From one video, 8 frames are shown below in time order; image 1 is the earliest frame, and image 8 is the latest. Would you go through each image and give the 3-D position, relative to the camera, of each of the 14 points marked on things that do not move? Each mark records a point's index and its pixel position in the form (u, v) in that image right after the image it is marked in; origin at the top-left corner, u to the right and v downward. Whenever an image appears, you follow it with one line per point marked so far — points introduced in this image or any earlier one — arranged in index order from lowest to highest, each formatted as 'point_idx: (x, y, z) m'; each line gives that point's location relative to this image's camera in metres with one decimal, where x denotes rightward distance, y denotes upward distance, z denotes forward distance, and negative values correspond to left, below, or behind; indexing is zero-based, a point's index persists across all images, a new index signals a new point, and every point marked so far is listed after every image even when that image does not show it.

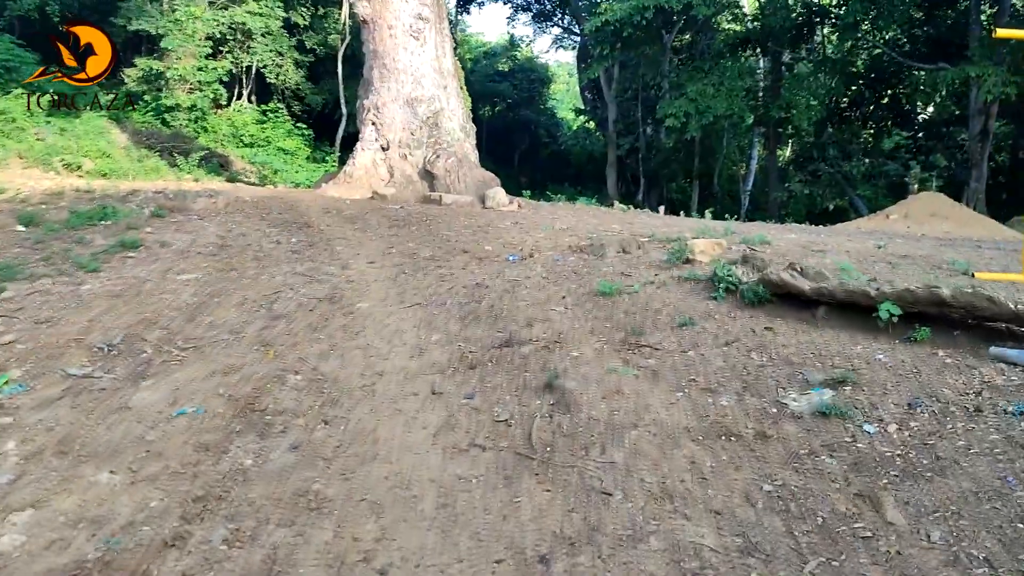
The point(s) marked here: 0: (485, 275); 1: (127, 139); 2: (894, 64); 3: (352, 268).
0: (-0.1, +0.1, +5.1) m
1: (-7.0, +2.7, +15.3) m
2: (+8.0, +4.7, +17.5) m
3: (-1.1, +0.1, +5.7) m
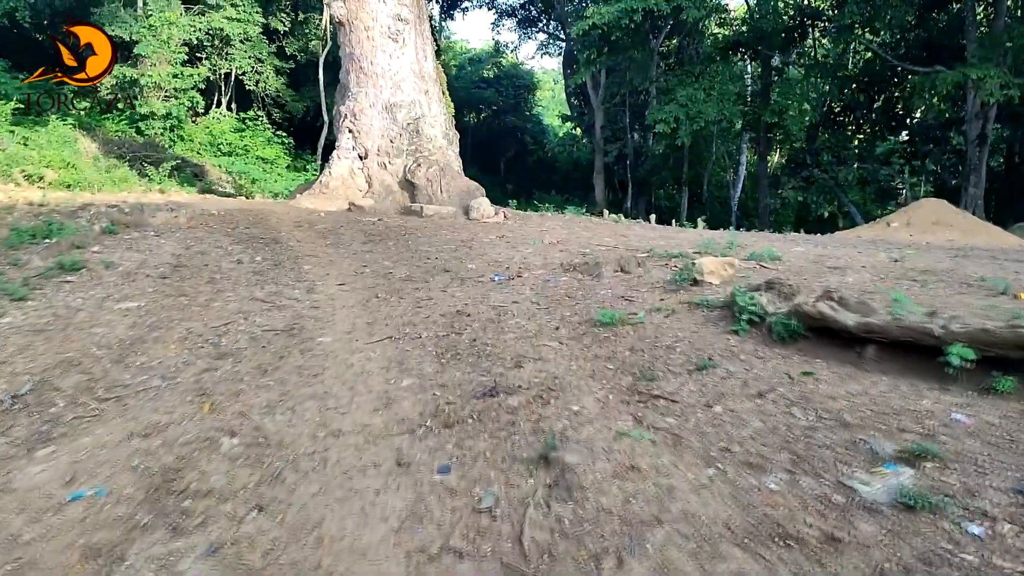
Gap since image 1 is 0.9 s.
0: (-0.2, -0.1, +4.5) m
1: (-7.3, +2.4, +14.6) m
2: (+7.7, +4.5, +17.1) m
3: (-1.2, 0.0, +5.1) m
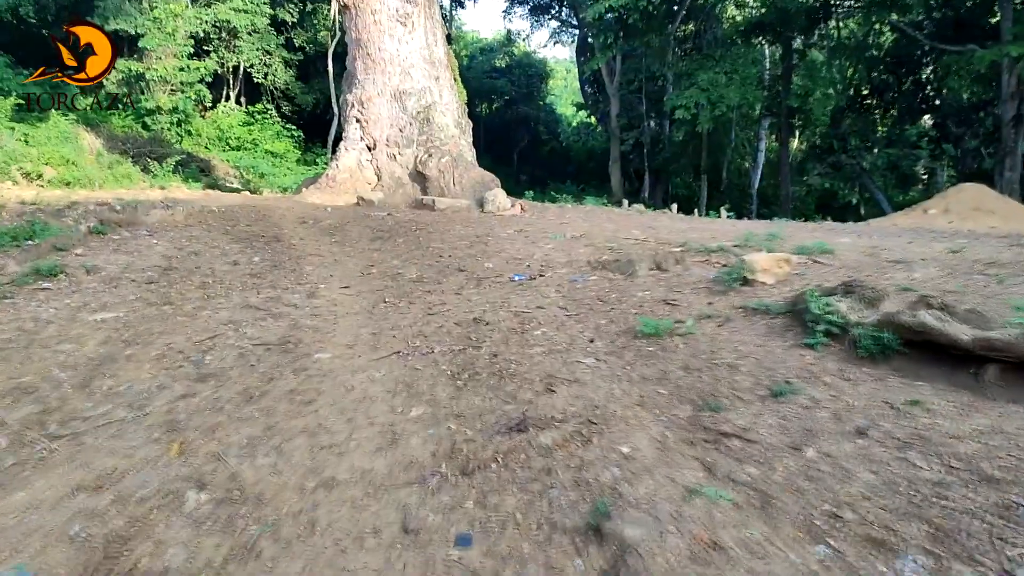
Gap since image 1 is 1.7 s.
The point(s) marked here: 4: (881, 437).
0: (-0.1, -0.1, +4.0) m
1: (-7.0, +2.4, +14.2) m
2: (+8.0, +4.7, +16.4) m
3: (-1.0, 0.0, +4.6) m
4: (+0.9, -0.4, +2.0) m
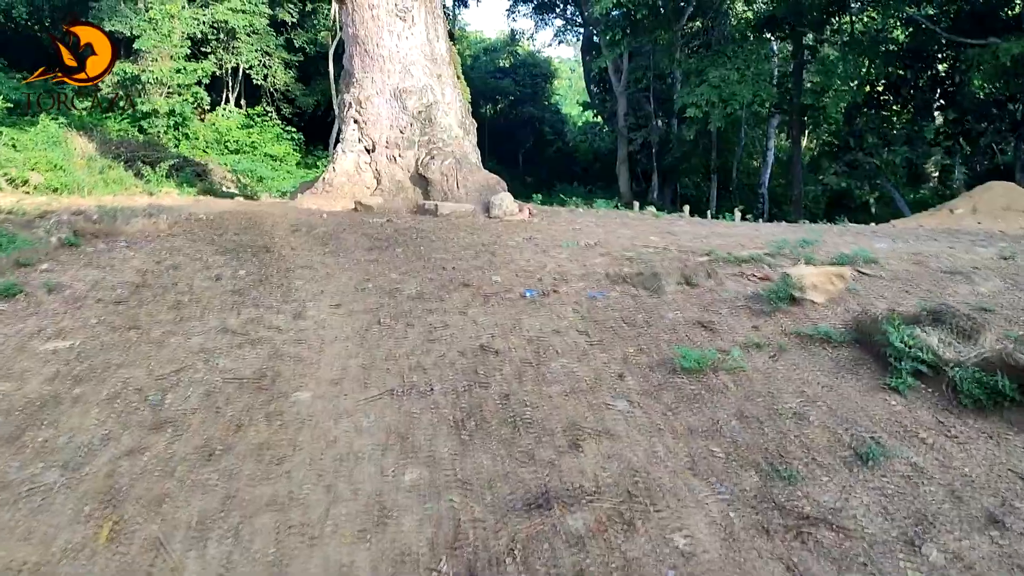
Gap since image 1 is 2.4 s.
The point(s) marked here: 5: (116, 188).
0: (-0.1, -0.2, +3.5) m
1: (-6.9, +2.3, +13.7) m
2: (+8.1, +4.7, +15.9) m
3: (-1.0, -0.1, +4.1) m
4: (+0.9, -0.4, +1.5) m
5: (-5.4, +1.4, +11.4) m
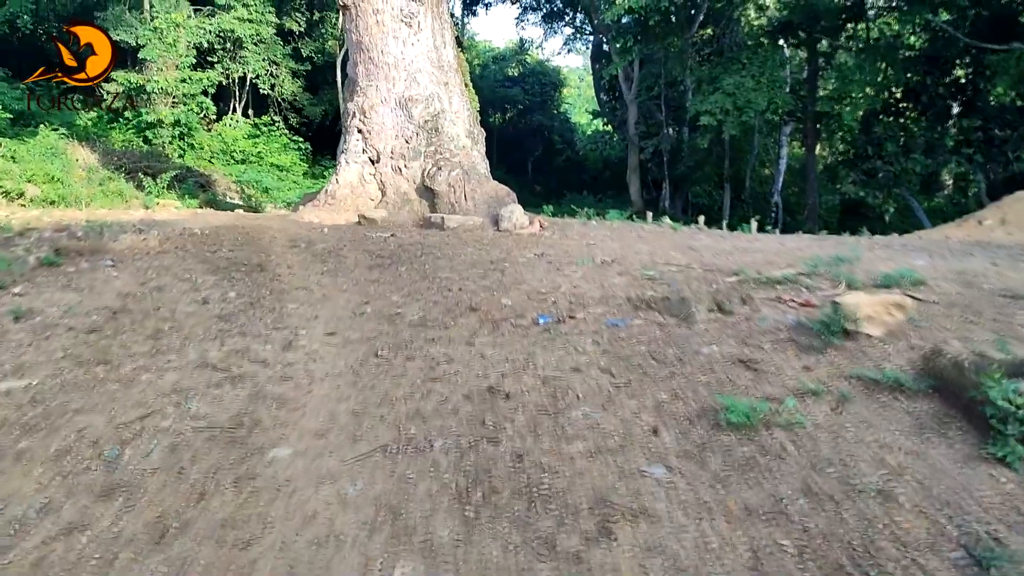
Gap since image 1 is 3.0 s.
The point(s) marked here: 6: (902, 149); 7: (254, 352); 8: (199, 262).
0: (0.0, -0.3, +3.1) m
1: (-6.8, +2.1, +13.4) m
2: (+8.2, +4.4, +15.4) m
3: (-0.9, -0.3, +3.7) m
4: (+1.0, -0.5, +1.1) m
5: (-5.3, +1.2, +11.1) m
6: (+7.8, +2.8, +16.6) m
7: (-1.1, -0.3, +3.6) m
8: (-2.2, +0.2, +5.8) m
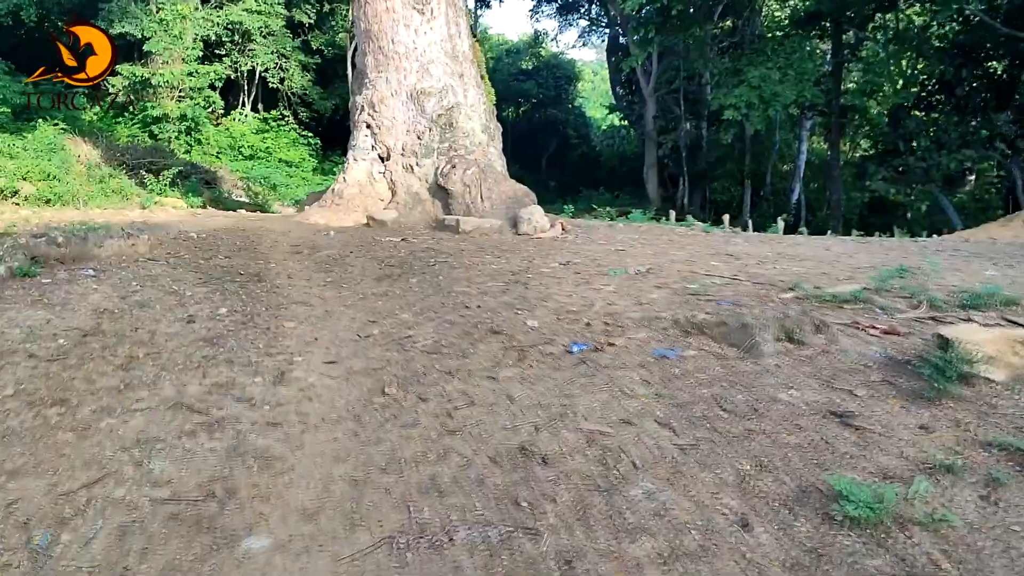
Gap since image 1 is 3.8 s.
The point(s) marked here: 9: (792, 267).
0: (+0.1, -0.4, +2.5) m
1: (-6.5, +2.1, +12.9) m
2: (+8.5, +4.4, +14.7) m
3: (-0.8, -0.3, +3.2) m
4: (+1.0, -0.6, +0.6) m
5: (-5.1, +1.1, +10.6) m
6: (+8.1, +2.7, +16.0) m
7: (-1.0, -0.4, +3.1) m
8: (-2.0, +0.1, +5.2) m
9: (+1.7, +0.1, +5.1) m
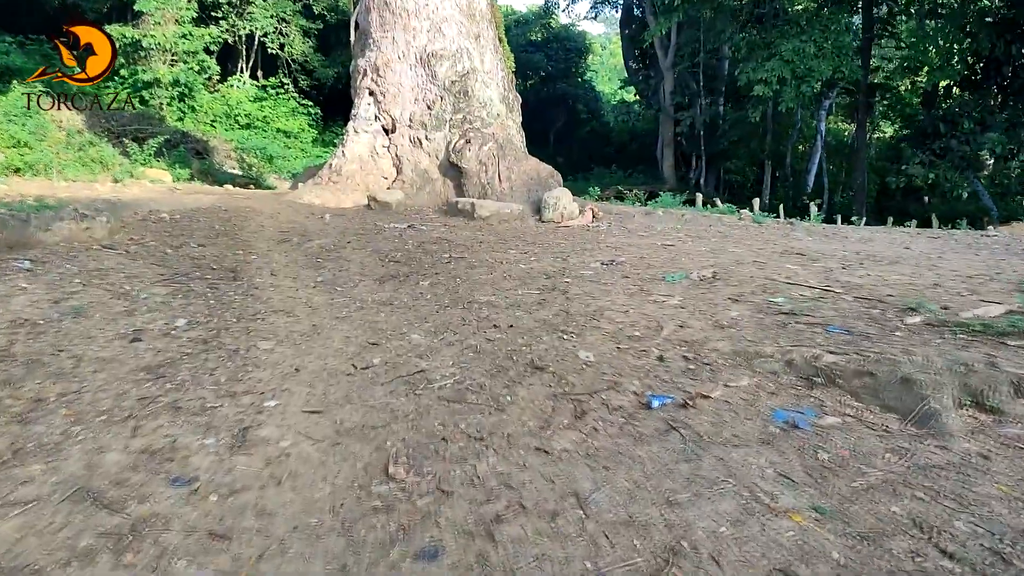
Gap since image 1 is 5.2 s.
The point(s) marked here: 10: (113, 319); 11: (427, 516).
0: (+0.2, -0.5, +1.6) m
1: (-6.3, +2.4, +11.9) m
2: (+8.8, +4.5, +13.6) m
3: (-0.7, -0.4, +2.2) m
4: (+1.2, -0.8, -0.4) m
5: (-4.9, +1.4, +9.6) m
6: (+8.3, +2.9, +14.9) m
7: (-0.9, -0.4, +2.1) m
8: (-1.8, +0.1, +4.3) m
9: (+1.9, +0.1, +4.1) m
10: (-1.6, -0.1, +3.3) m
11: (-0.2, -0.5, +1.8) m
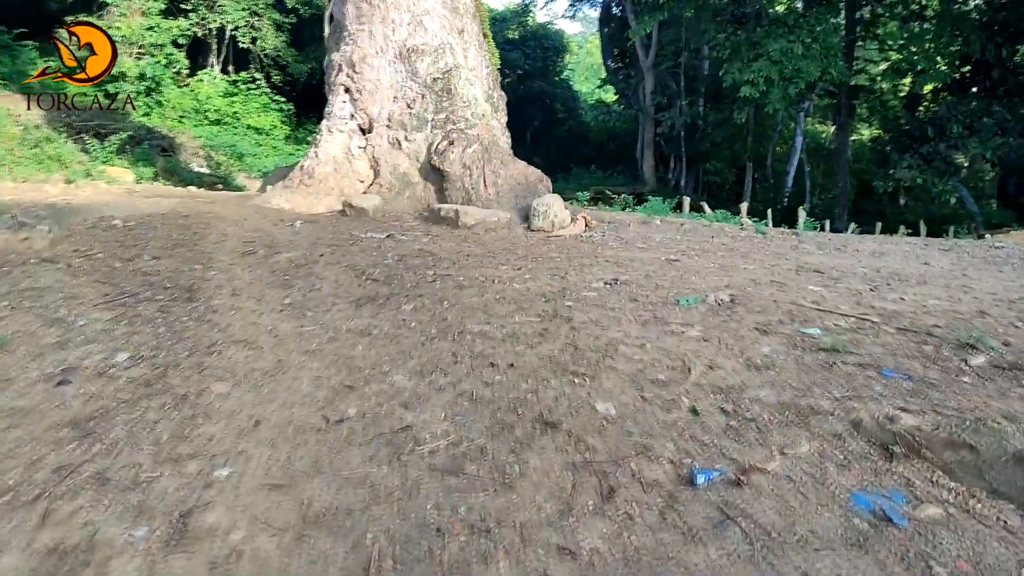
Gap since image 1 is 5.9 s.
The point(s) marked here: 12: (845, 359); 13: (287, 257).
0: (+0.3, -0.6, +1.1) m
1: (-6.5, +2.3, +11.3) m
2: (+8.5, +4.4, +13.4) m
3: (-0.6, -0.5, +1.7) m
4: (+1.3, -0.9, -0.8) m
5: (-5.0, +1.3, +9.0) m
6: (+8.0, +2.8, +14.7) m
7: (-0.8, -0.5, +1.6) m
8: (-1.9, 0.0, +3.8) m
9: (+1.8, 0.0, +3.7) m
10: (-1.6, -0.2, +2.8) m
11: (-0.1, -0.6, +1.3) m
12: (+1.1, -0.2, +2.7) m
13: (-1.2, +0.1, +4.3) m
